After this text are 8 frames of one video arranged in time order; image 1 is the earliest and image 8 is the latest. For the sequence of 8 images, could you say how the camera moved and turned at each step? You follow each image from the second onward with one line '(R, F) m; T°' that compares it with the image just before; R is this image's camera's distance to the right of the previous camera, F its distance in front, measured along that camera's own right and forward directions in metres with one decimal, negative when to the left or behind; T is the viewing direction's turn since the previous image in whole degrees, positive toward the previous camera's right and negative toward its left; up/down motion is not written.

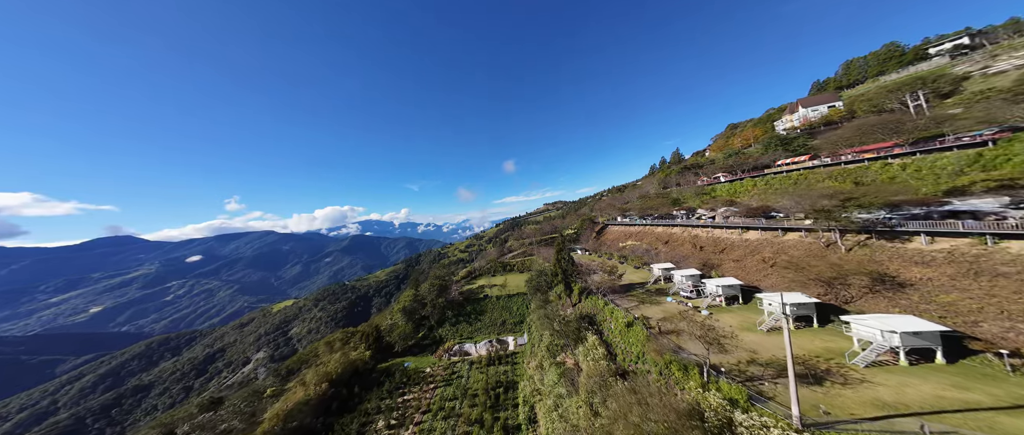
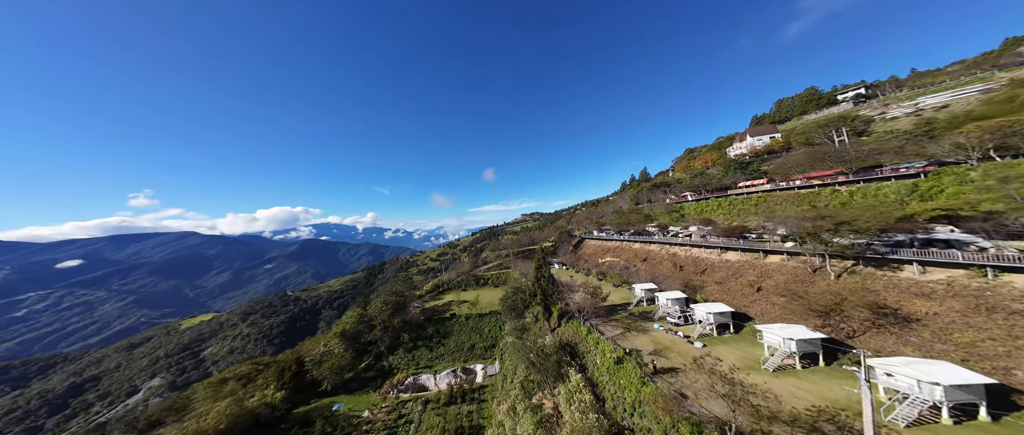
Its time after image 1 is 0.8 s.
(-0.3, +3.9) m; +6°
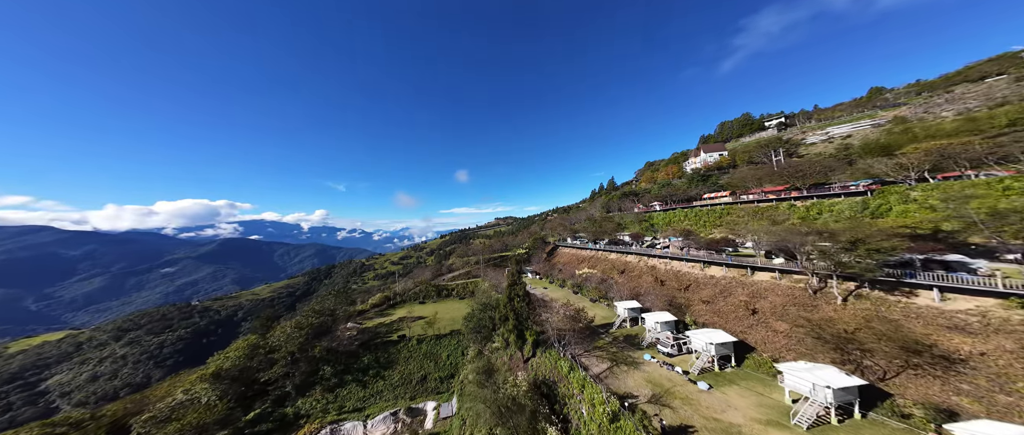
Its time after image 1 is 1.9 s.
(0.0, +5.4) m; +7°
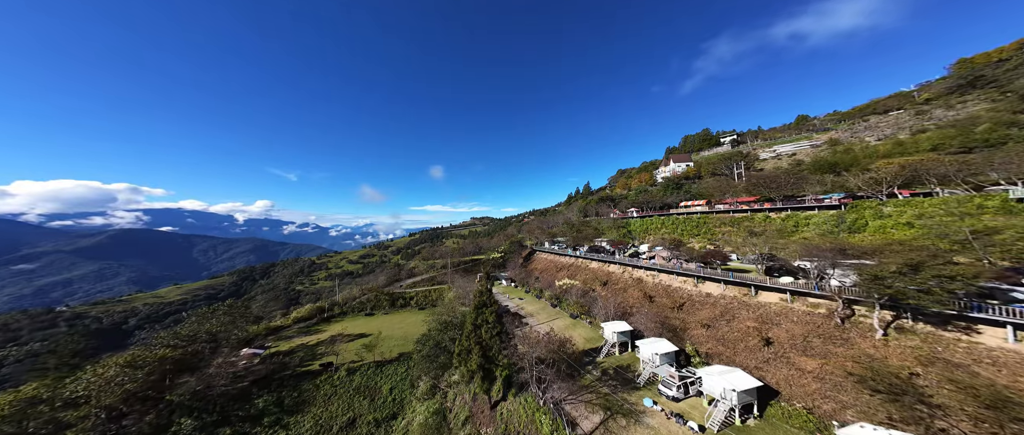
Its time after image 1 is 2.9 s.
(+0.2, +5.7) m; +6°
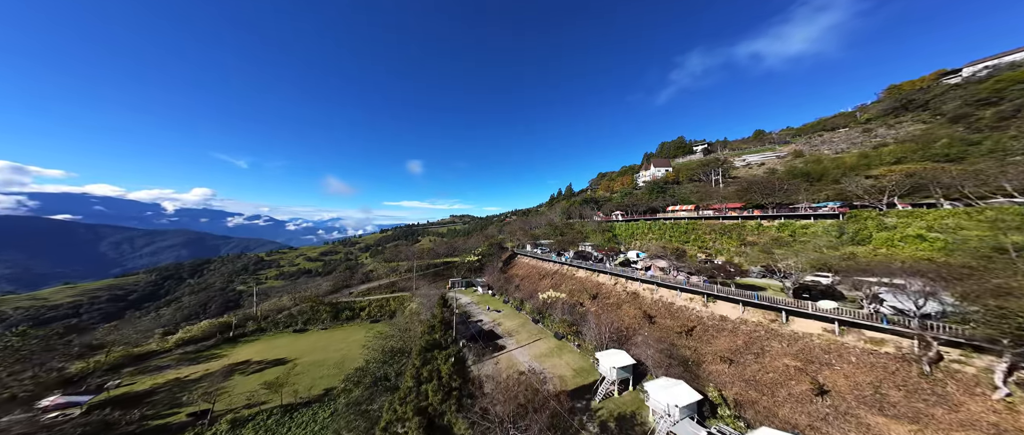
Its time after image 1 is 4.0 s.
(+0.5, +6.1) m; +4°
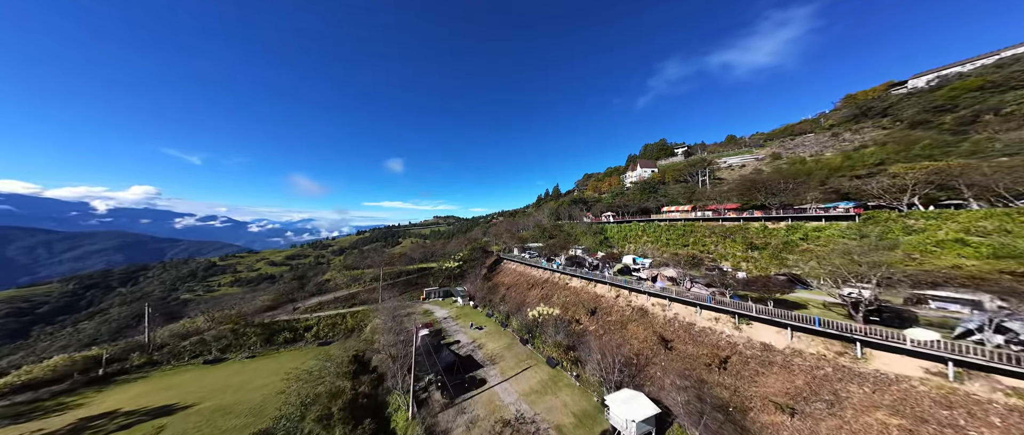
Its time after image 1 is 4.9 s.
(+0.5, +5.7) m; +2°
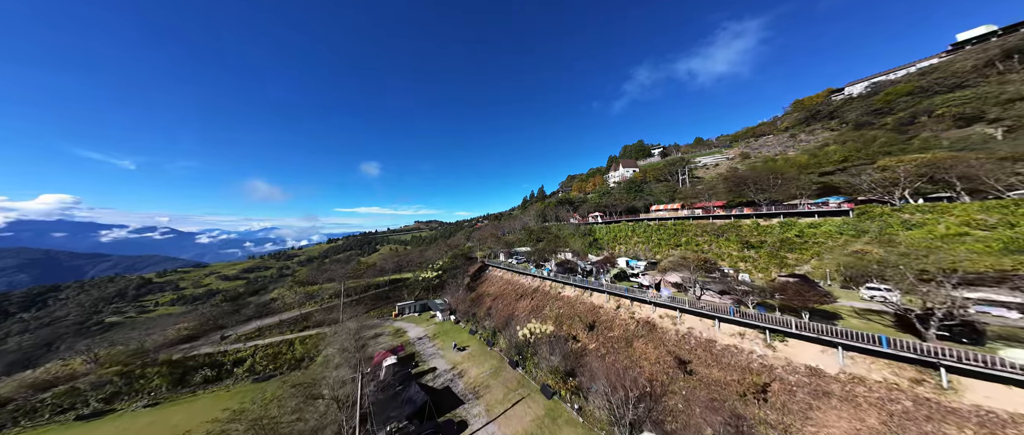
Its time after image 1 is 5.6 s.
(-0.1, +4.1) m; +4°
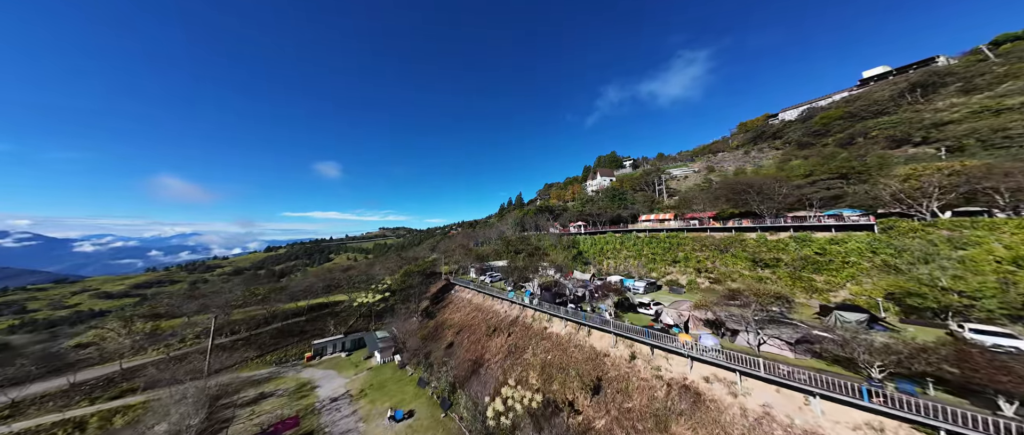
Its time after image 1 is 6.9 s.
(+0.6, +8.7) m; +5°
